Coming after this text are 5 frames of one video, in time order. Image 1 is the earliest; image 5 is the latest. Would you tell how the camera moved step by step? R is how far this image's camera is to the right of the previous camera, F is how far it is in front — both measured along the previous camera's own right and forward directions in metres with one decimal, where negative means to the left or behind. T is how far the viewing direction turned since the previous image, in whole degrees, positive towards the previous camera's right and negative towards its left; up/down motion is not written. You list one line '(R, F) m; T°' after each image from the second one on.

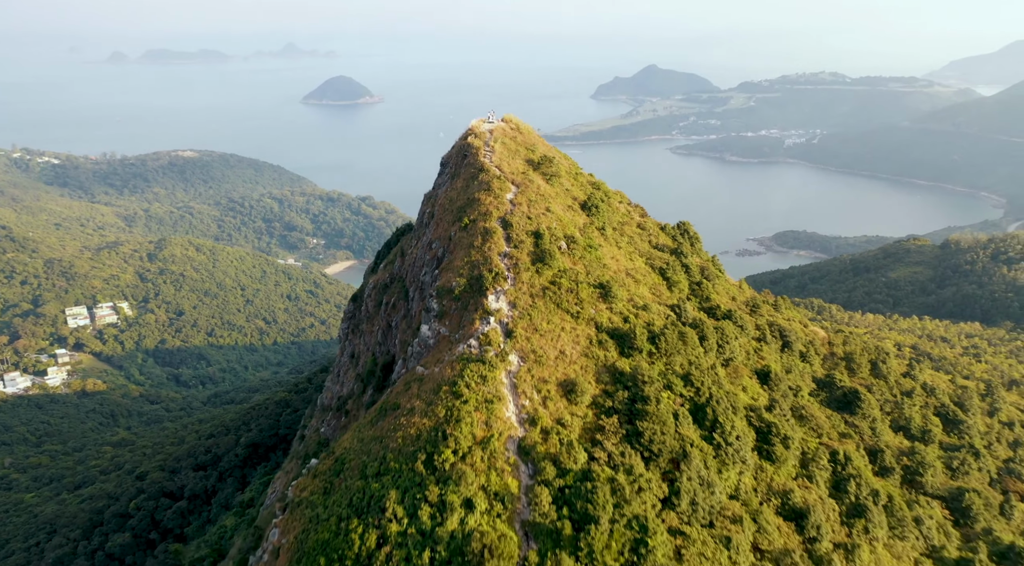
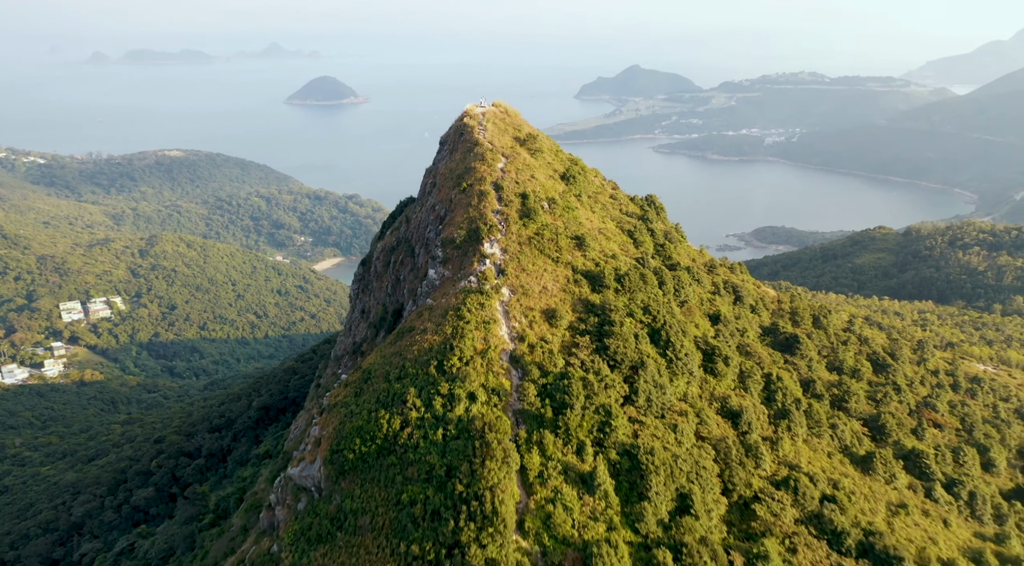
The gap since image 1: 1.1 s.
(-0.3, -6.7) m; +1°
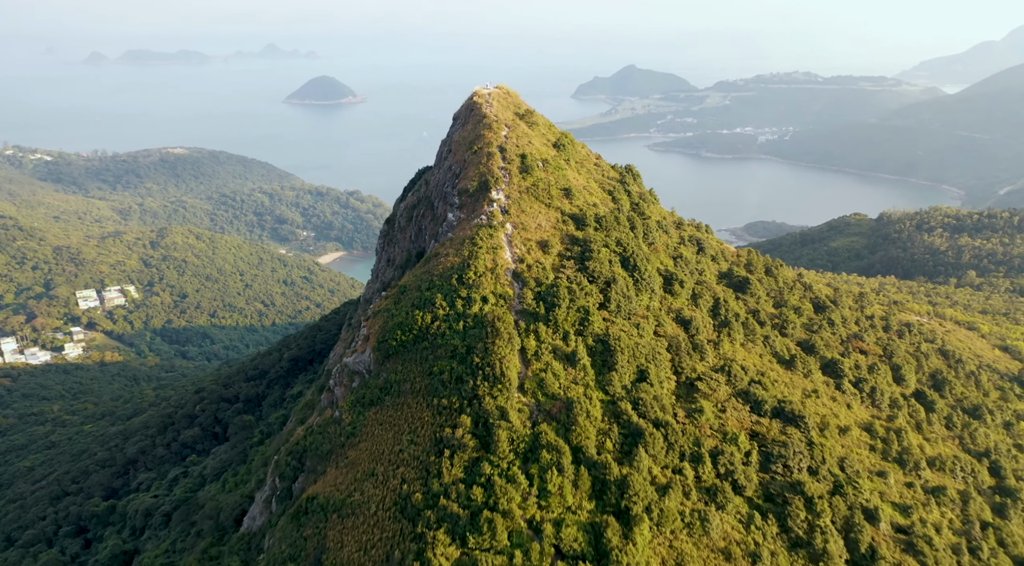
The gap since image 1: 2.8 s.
(-0.3, -10.1) m; 0°
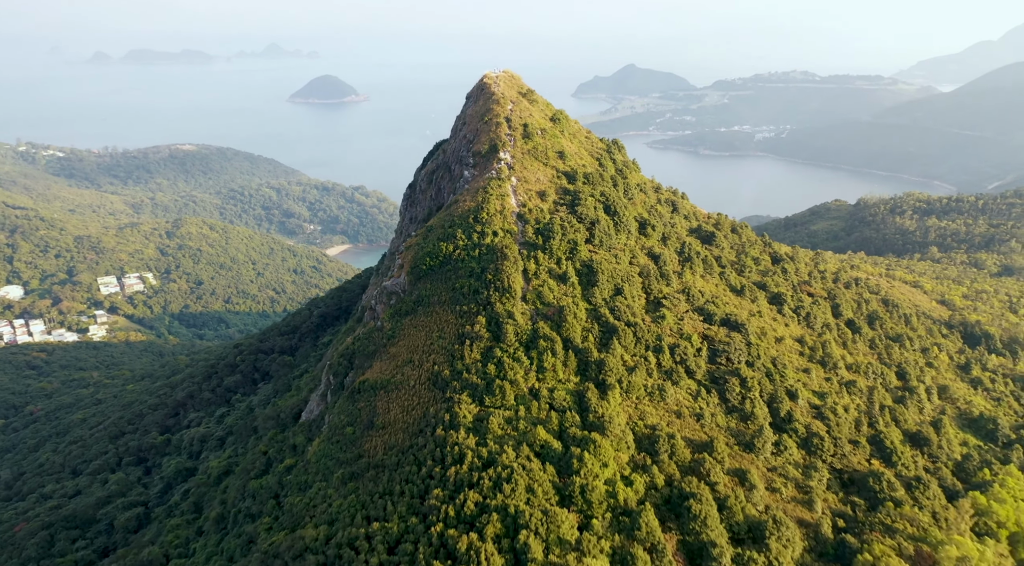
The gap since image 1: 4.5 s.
(-0.3, -11.1) m; 0°
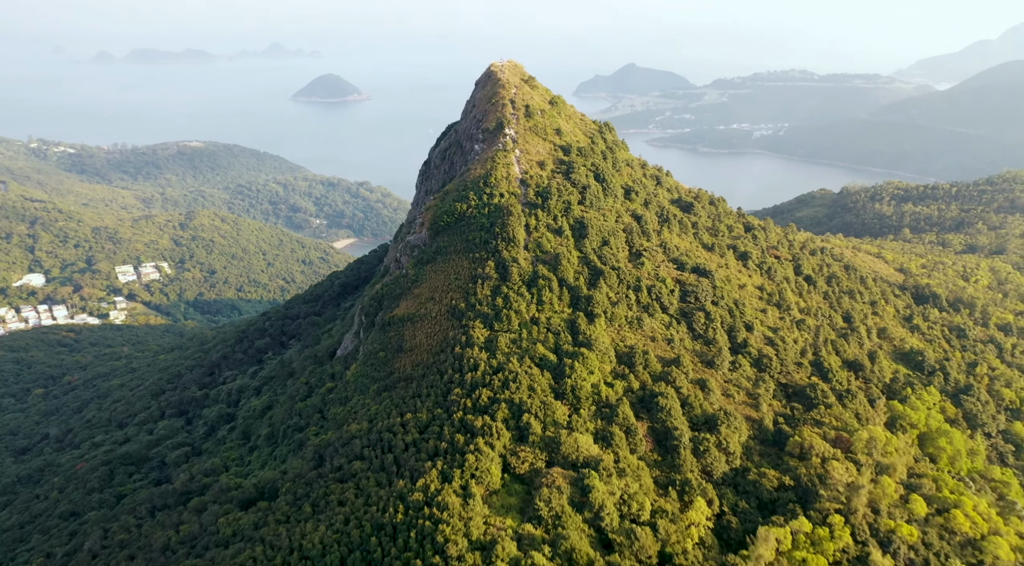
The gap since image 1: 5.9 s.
(-0.2, -9.7) m; 0°
